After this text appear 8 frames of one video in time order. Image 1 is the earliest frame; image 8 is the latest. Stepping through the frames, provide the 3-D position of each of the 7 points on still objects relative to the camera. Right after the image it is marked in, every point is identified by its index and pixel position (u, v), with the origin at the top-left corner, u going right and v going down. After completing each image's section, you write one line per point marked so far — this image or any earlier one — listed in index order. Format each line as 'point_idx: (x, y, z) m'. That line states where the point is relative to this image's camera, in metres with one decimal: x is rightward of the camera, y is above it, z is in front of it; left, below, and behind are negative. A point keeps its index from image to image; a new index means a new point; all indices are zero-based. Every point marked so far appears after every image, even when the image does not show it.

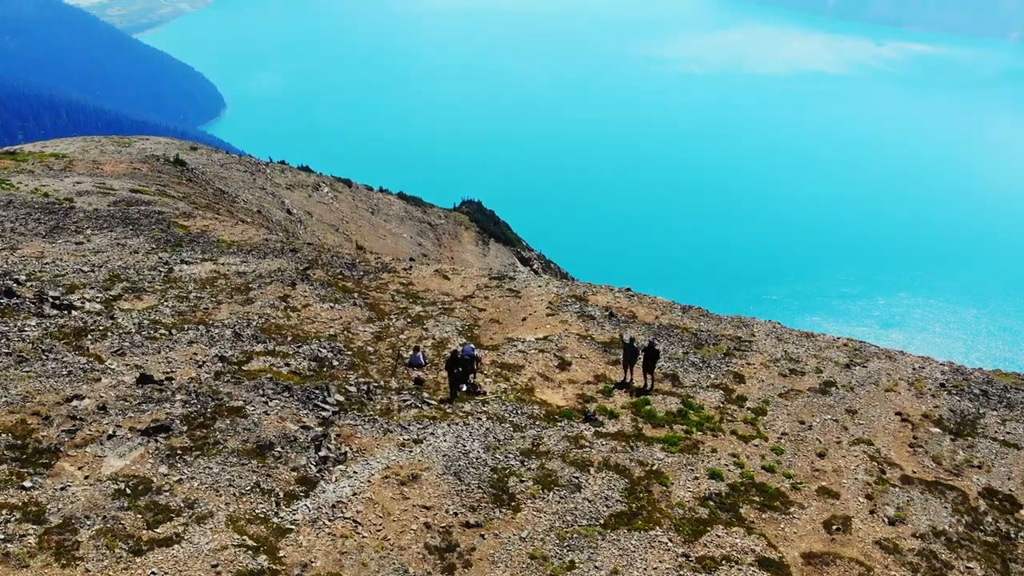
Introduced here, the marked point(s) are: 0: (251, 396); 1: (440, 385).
0: (-2.4, -1.0, +8.1) m
1: (-0.8, -1.1, +9.5) m
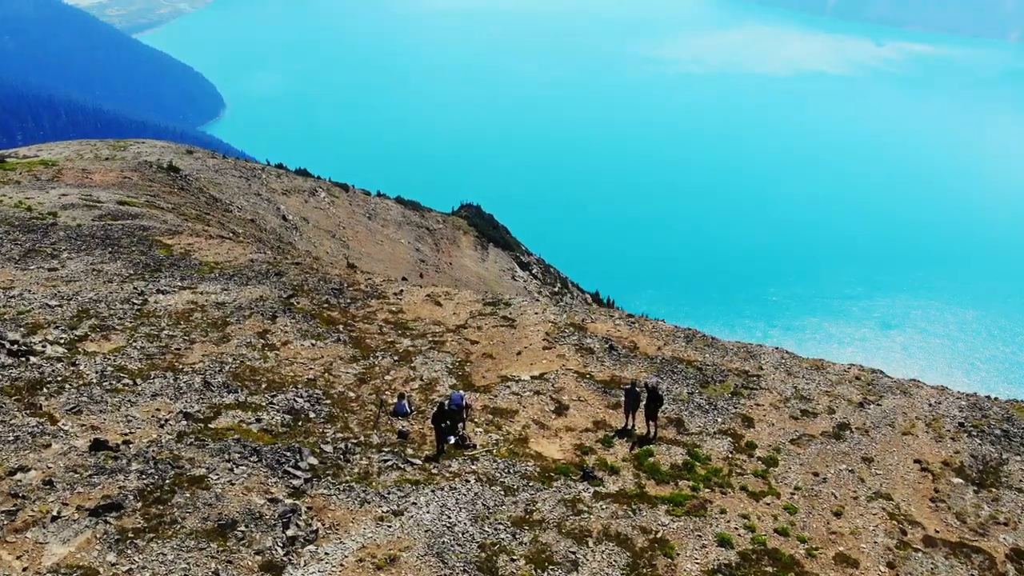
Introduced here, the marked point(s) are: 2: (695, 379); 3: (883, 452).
0: (-2.5, -1.5, +7.4) m
1: (-0.9, -1.5, +8.8) m
2: (+2.5, -1.2, +11.8) m
3: (+4.5, -2.0, +10.6) m
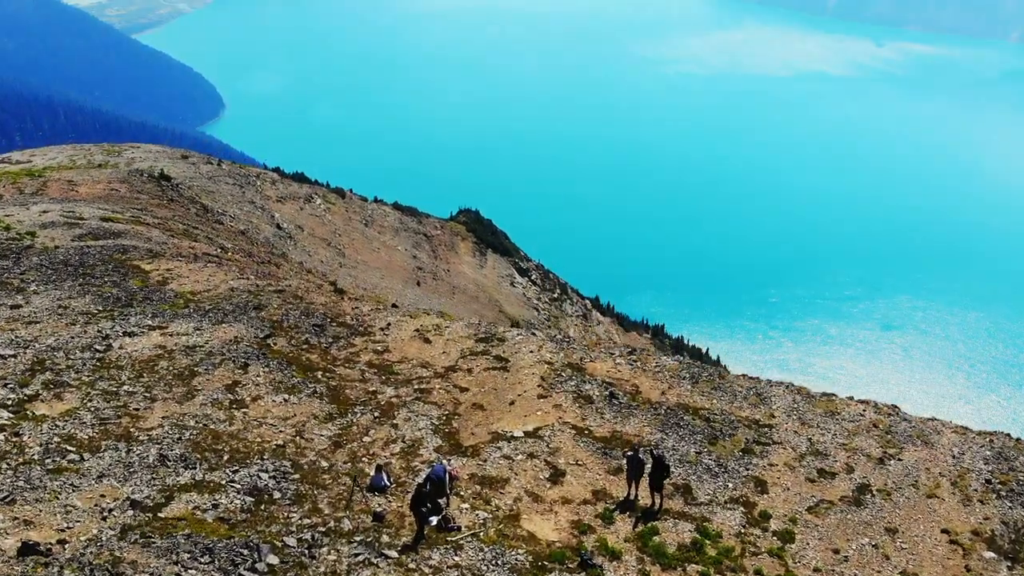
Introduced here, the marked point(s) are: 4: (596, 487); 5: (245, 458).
0: (-2.6, -2.1, +6.5) m
1: (-1.0, -2.1, +7.9) m
2: (+2.4, -1.8, +10.9) m
3: (+4.4, -2.6, +9.7) m
4: (+0.9, -2.1, +9.2) m
5: (-2.6, -1.7, +8.6) m
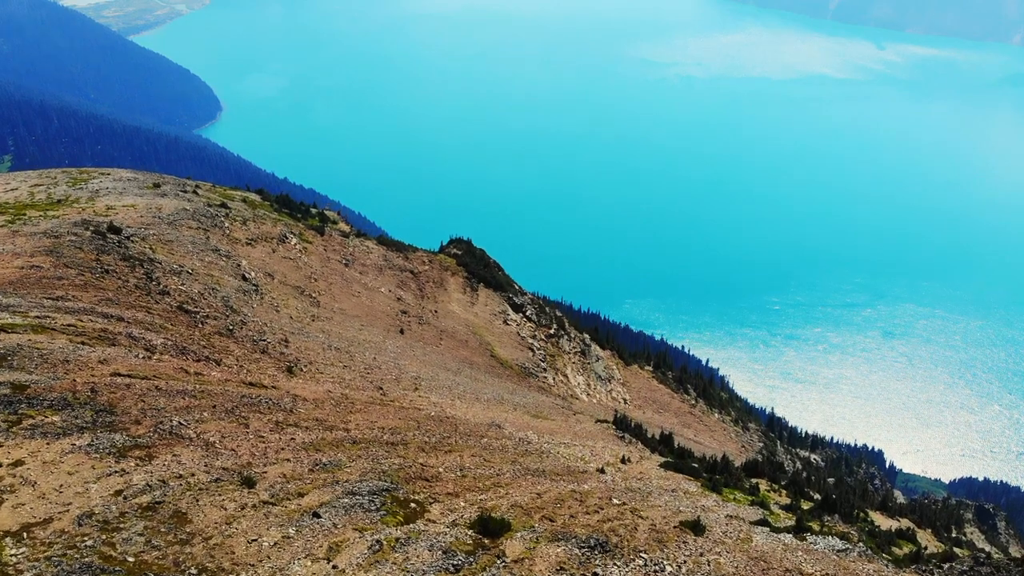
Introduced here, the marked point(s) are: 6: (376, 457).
0: (-3.1, -5.3, +1.7) m
1: (-1.5, -5.3, +3.2) m
2: (+1.8, -5.0, +6.2) m
3: (+3.9, -5.8, +4.9) m
4: (+0.3, -5.3, +4.5) m
5: (-3.1, -4.9, +3.8) m
6: (-3.1, -3.9, +19.8) m
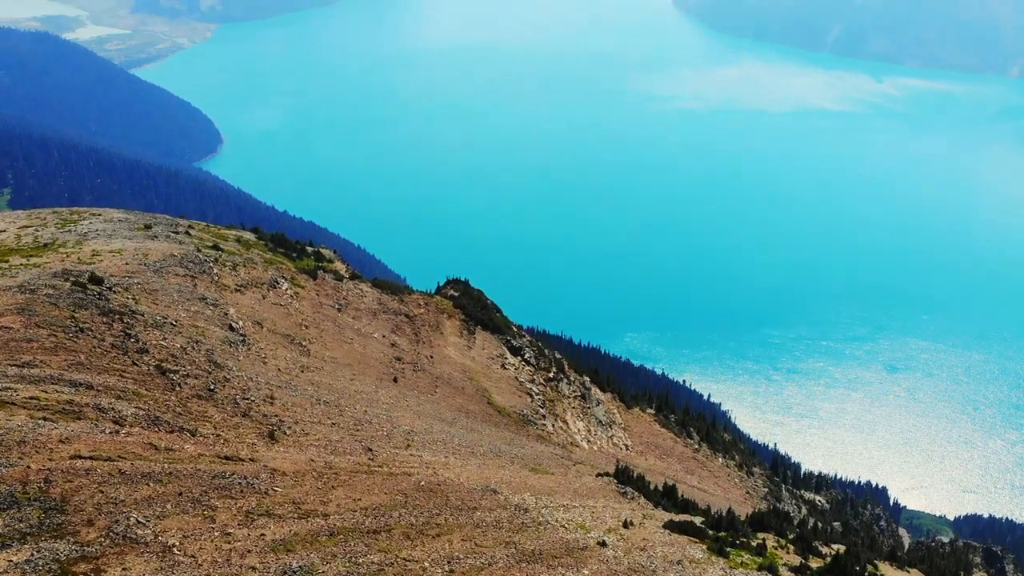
0: (-3.3, -6.3, 0.0) m
1: (-1.7, -6.4, +1.4) m
2: (+1.7, -6.2, +4.4) m
3: (+3.7, -6.9, +3.2) m
4: (+0.2, -6.4, +2.7) m
5: (-3.3, -6.0, +2.1) m
6: (-3.3, -5.5, +18.1) m
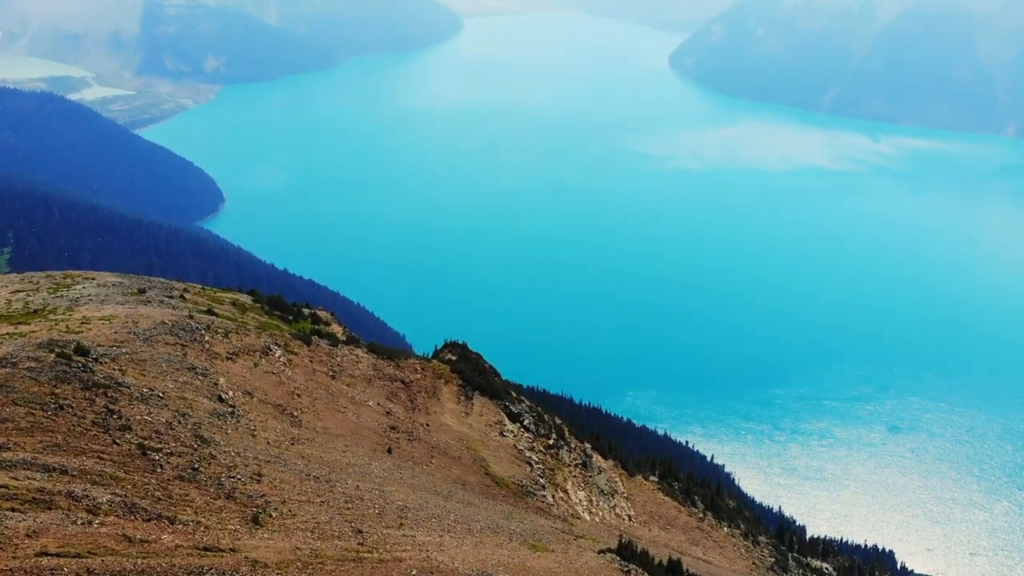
0: (-3.4, -6.9, -1.4) m
1: (-1.8, -7.1, 0.0) m
2: (+1.6, -7.0, +3.0) m
3: (+3.6, -7.7, +1.7) m
4: (+0.1, -7.2, +1.3) m
5: (-3.4, -6.7, +0.7) m
6: (-3.4, -7.3, +16.7) m
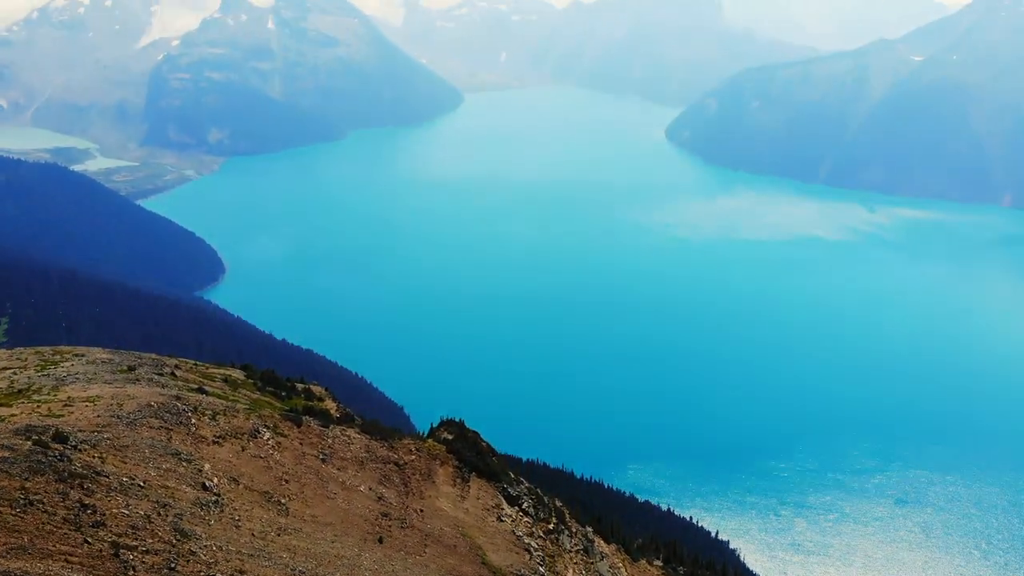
0: (-3.5, -7.3, -3.2) m
1: (-1.9, -7.6, -1.8) m
2: (+1.4, -7.8, +1.2) m
3: (+3.5, -8.4, -0.1) m
4: (-0.1, -7.8, -0.5) m
5: (-3.5, -7.3, -1.1) m
6: (-3.5, -9.1, +14.8) m
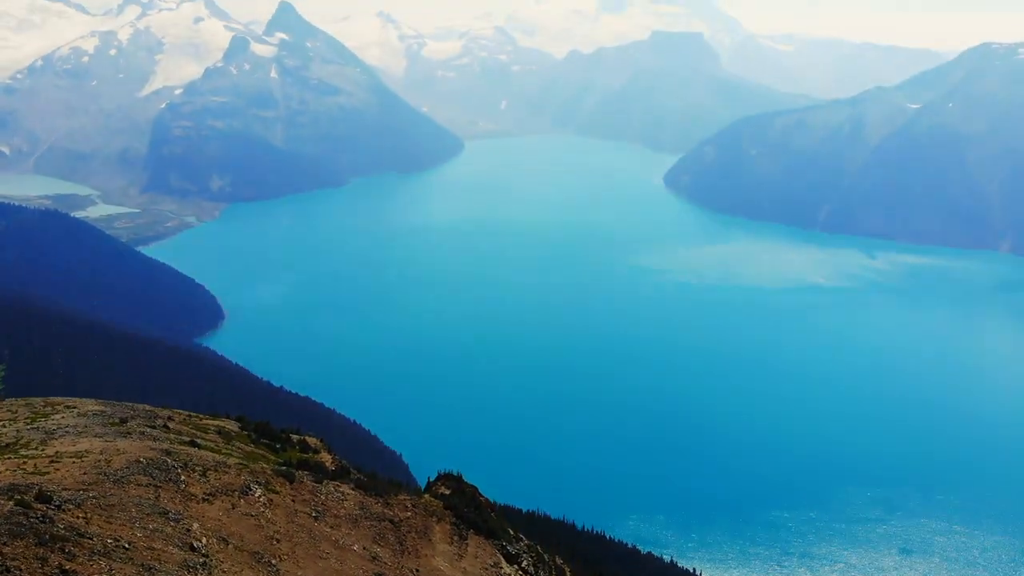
0: (-3.6, -7.5, -4.4) m
1: (-2.0, -7.9, -3.0) m
2: (+1.4, -8.2, 0.0) m
3: (+3.4, -8.7, -1.3) m
4: (-0.1, -8.1, -1.7) m
5: (-3.6, -7.6, -2.2) m
6: (-3.6, -10.2, +13.5) m
